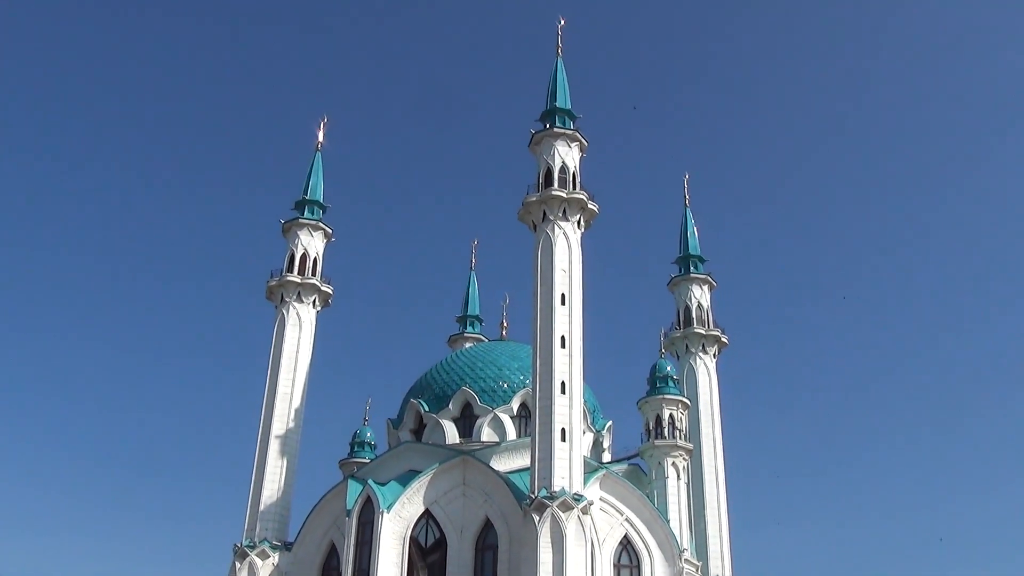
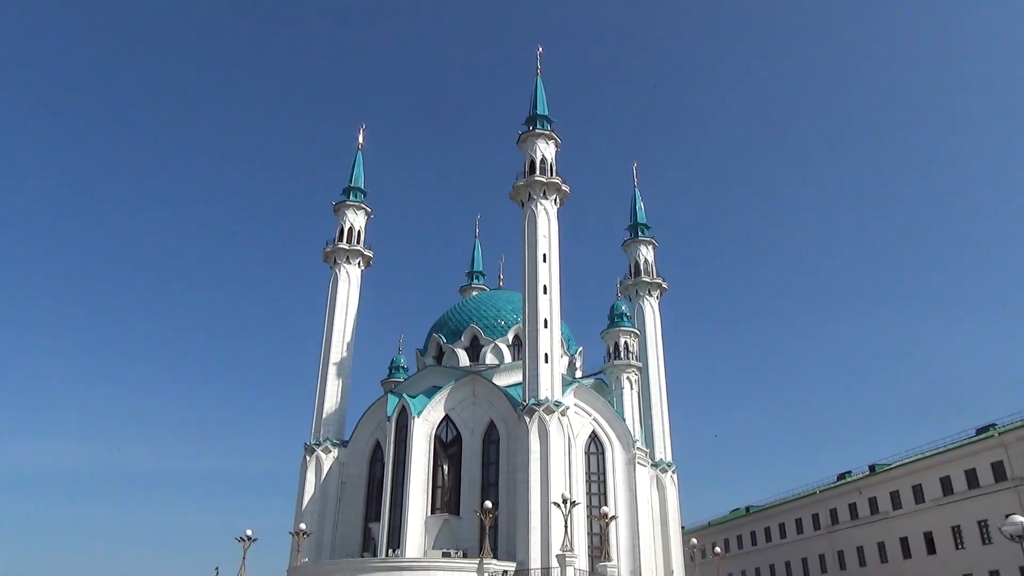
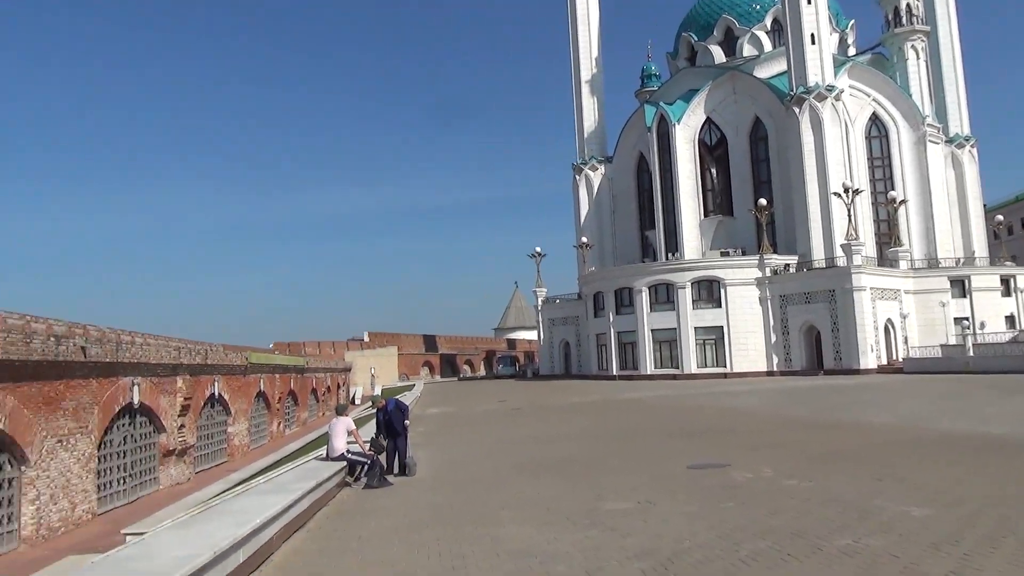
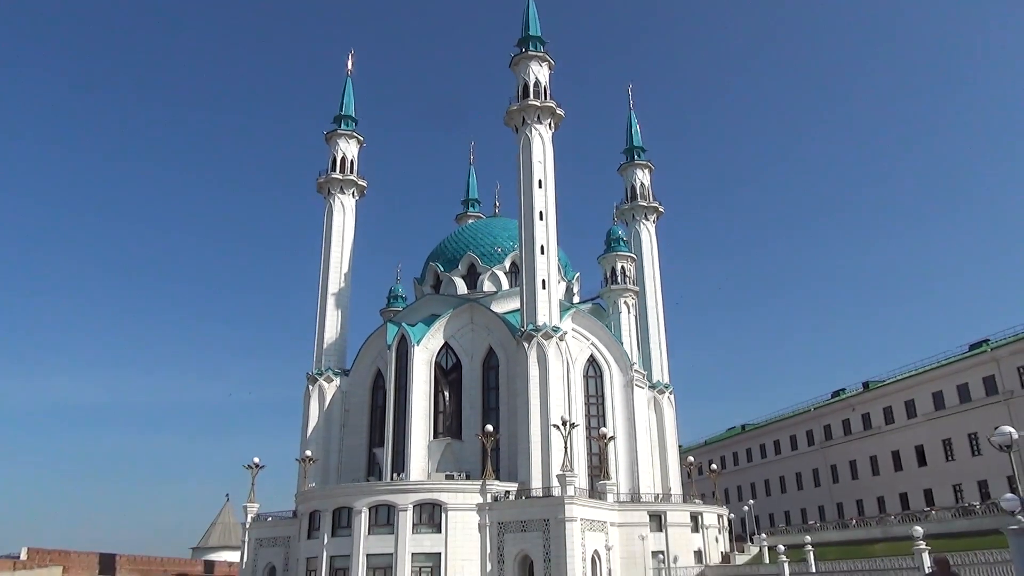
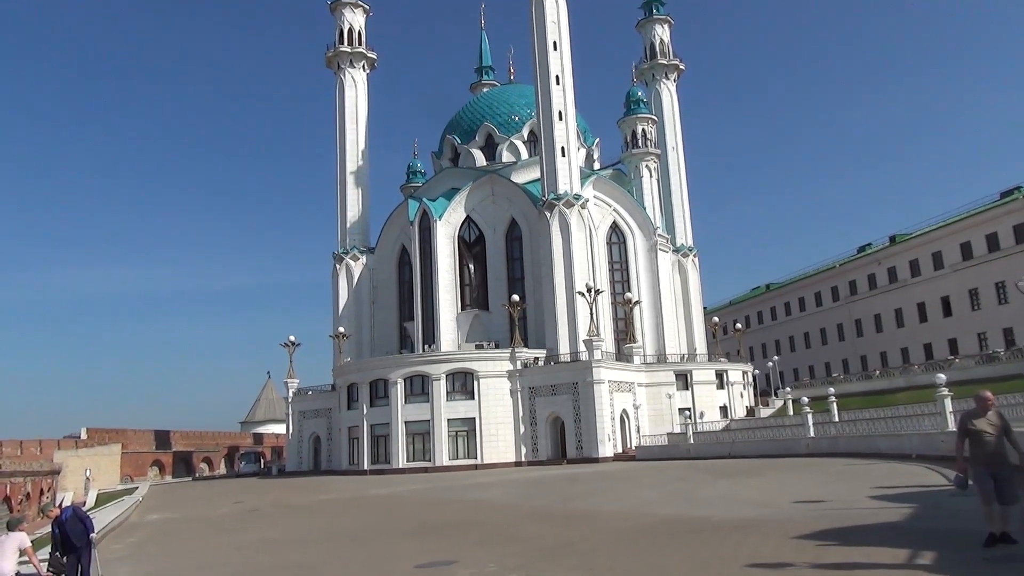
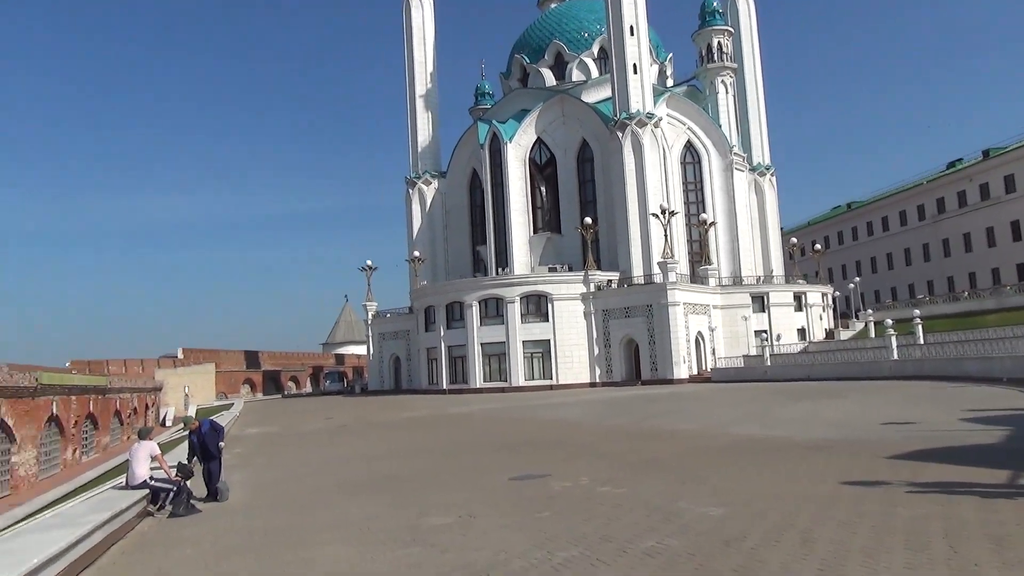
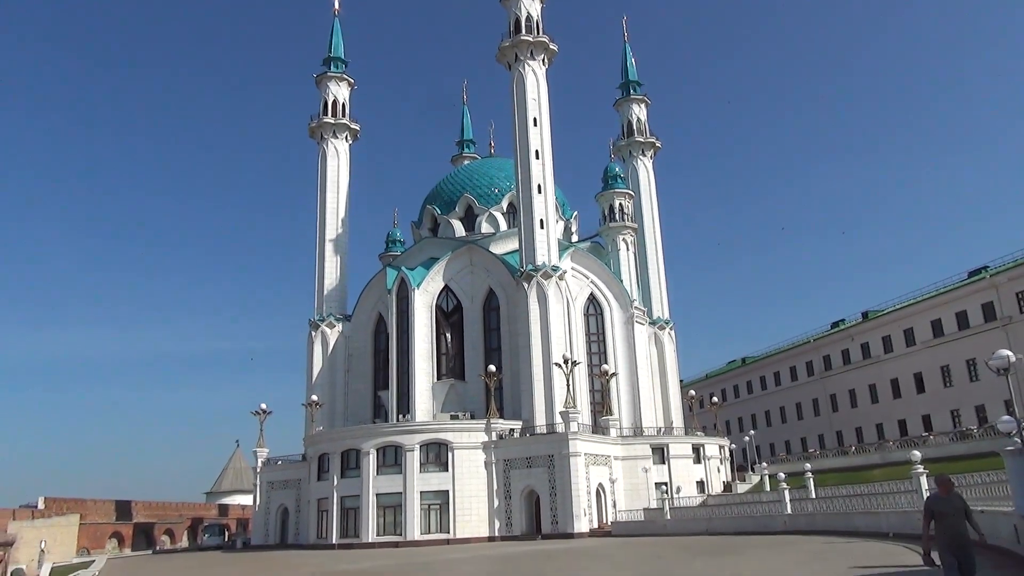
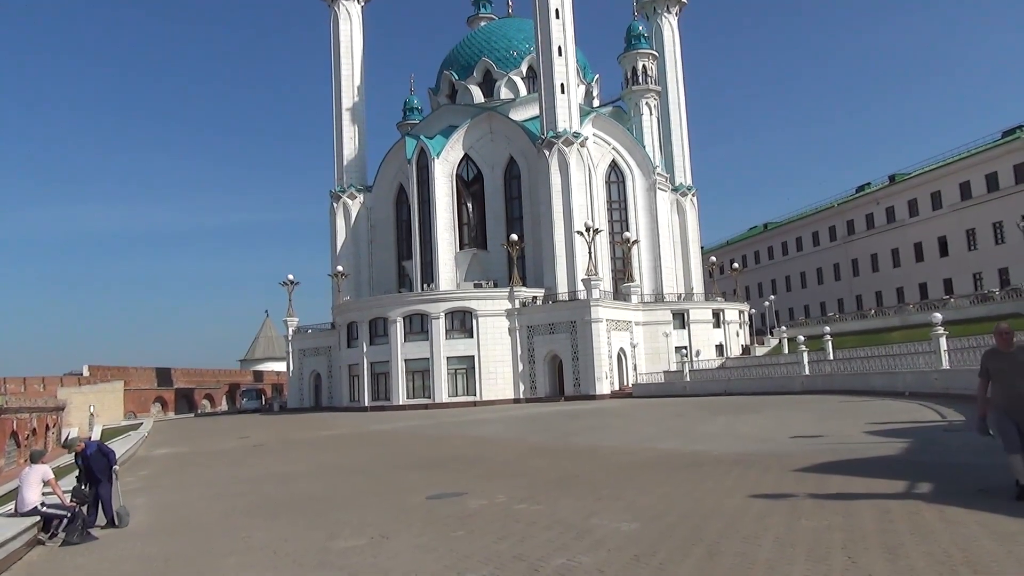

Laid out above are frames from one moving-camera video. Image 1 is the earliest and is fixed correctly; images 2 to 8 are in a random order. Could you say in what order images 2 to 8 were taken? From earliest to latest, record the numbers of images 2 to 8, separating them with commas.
2, 4, 7, 5, 8, 6, 3
